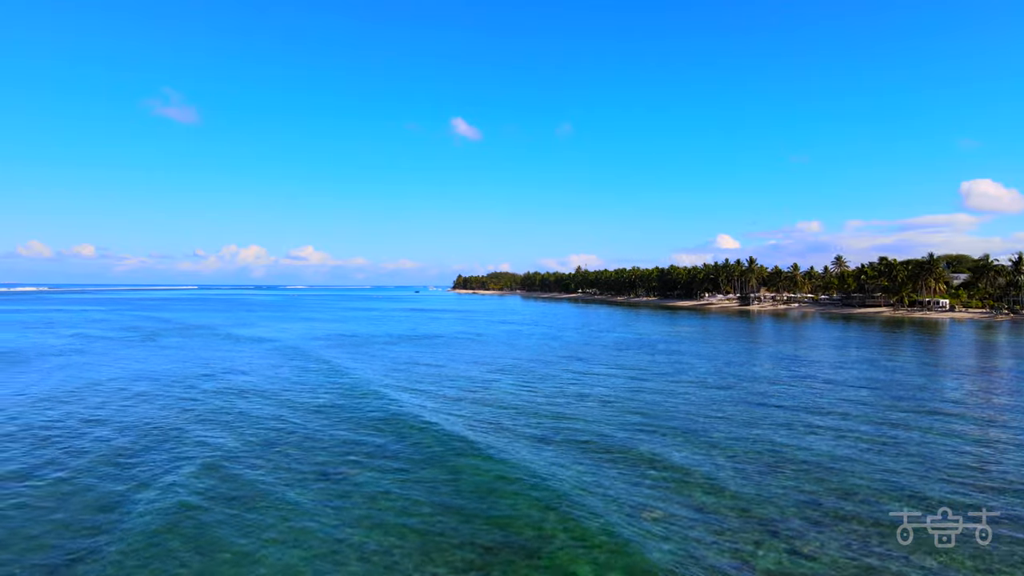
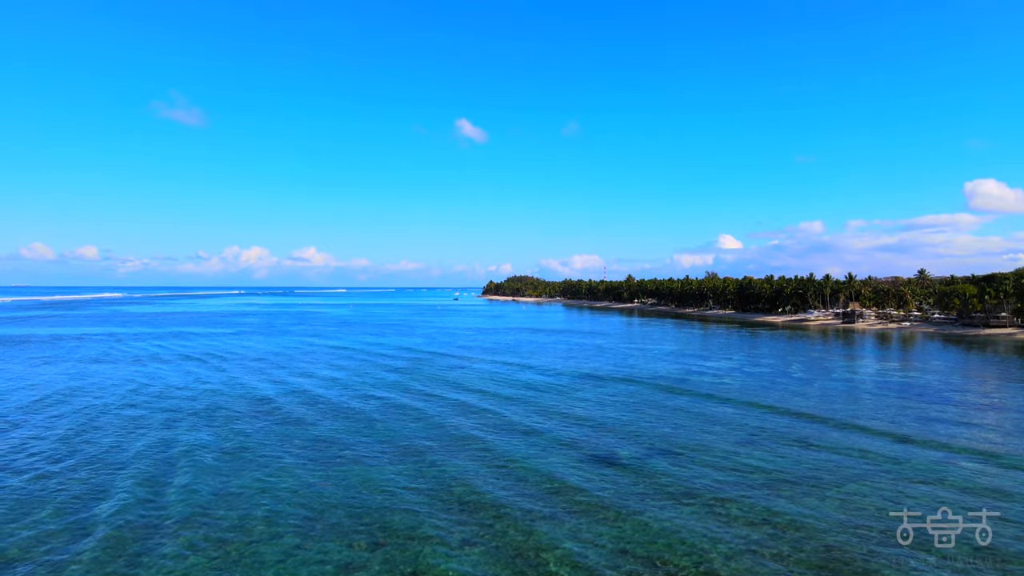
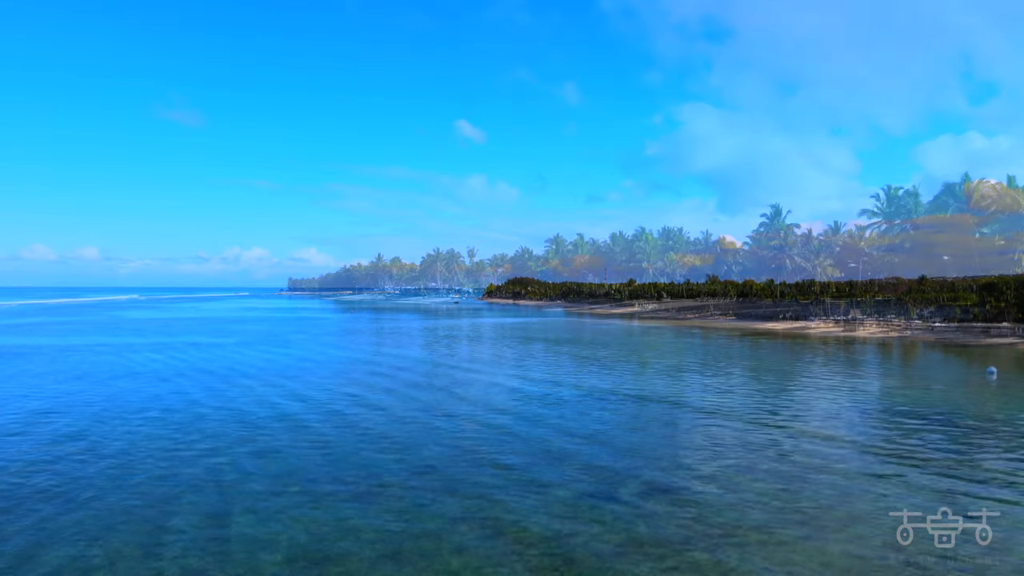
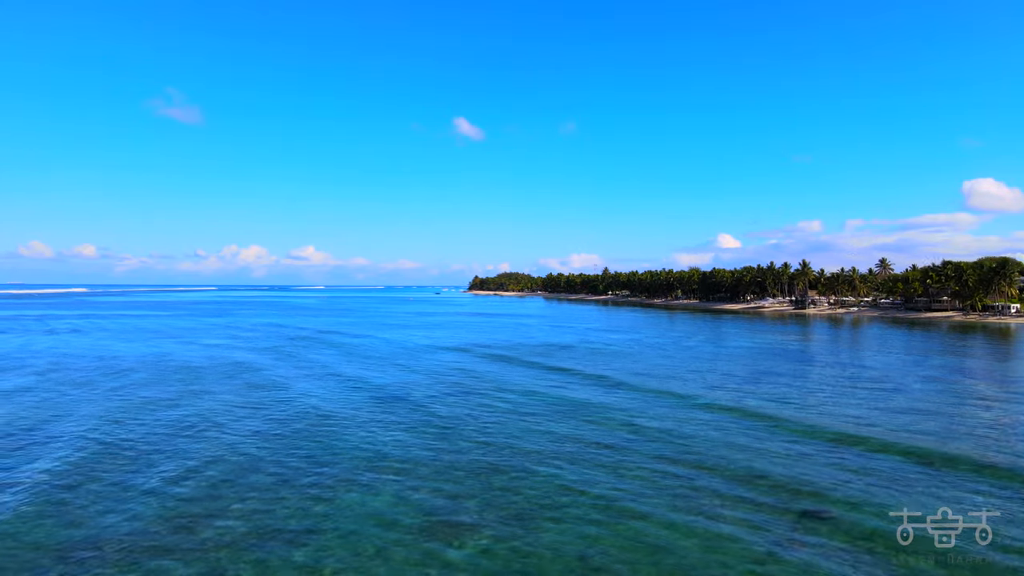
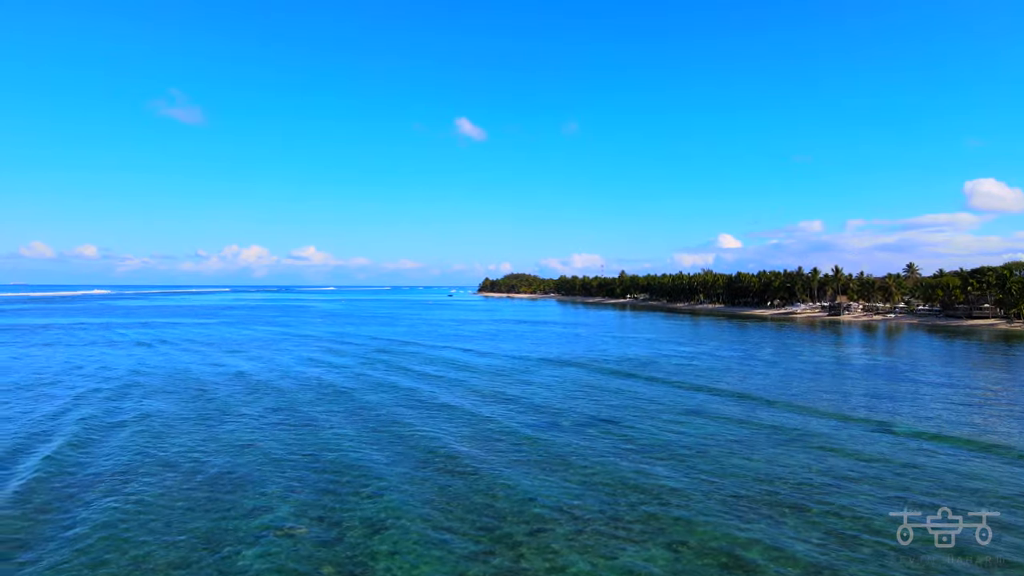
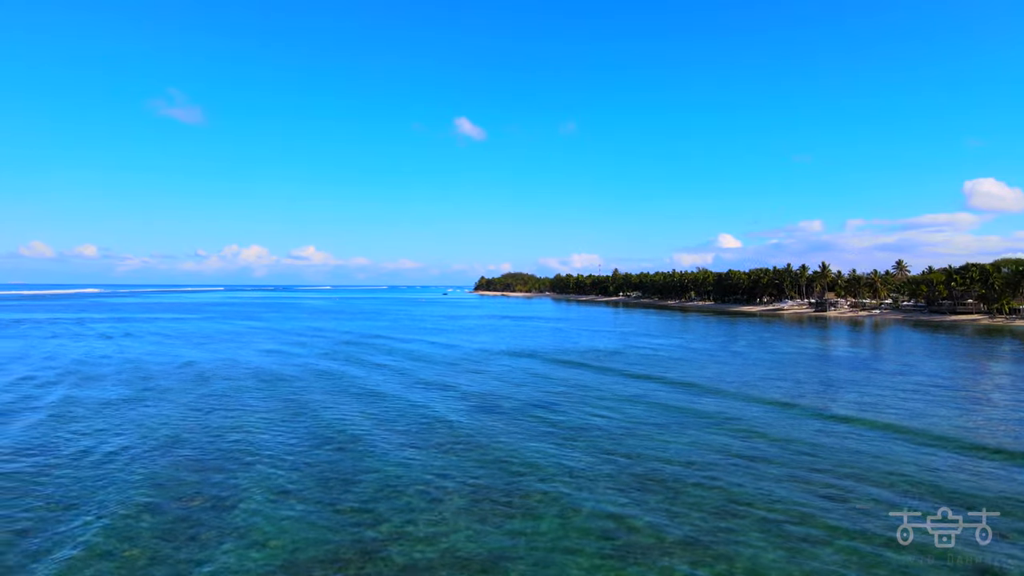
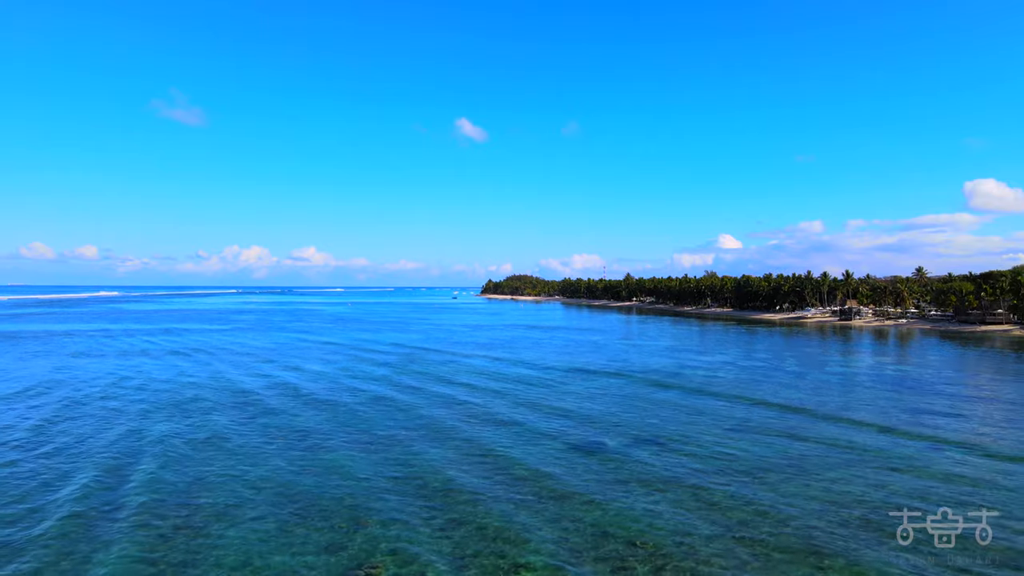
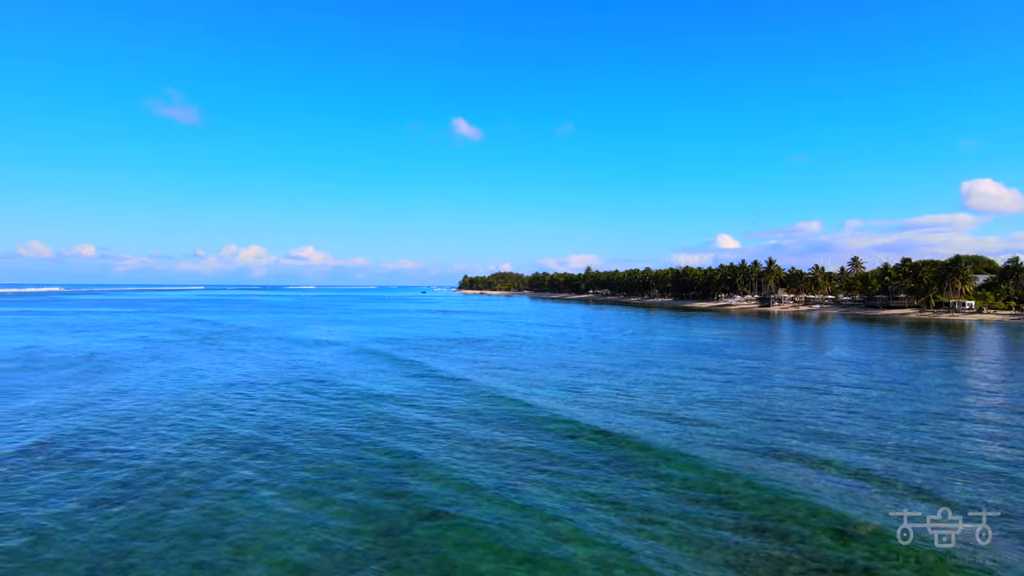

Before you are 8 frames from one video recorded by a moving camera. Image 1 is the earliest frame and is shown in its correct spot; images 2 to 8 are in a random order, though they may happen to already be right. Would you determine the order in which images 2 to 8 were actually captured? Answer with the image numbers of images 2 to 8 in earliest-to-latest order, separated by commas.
8, 4, 6, 5, 7, 2, 3
